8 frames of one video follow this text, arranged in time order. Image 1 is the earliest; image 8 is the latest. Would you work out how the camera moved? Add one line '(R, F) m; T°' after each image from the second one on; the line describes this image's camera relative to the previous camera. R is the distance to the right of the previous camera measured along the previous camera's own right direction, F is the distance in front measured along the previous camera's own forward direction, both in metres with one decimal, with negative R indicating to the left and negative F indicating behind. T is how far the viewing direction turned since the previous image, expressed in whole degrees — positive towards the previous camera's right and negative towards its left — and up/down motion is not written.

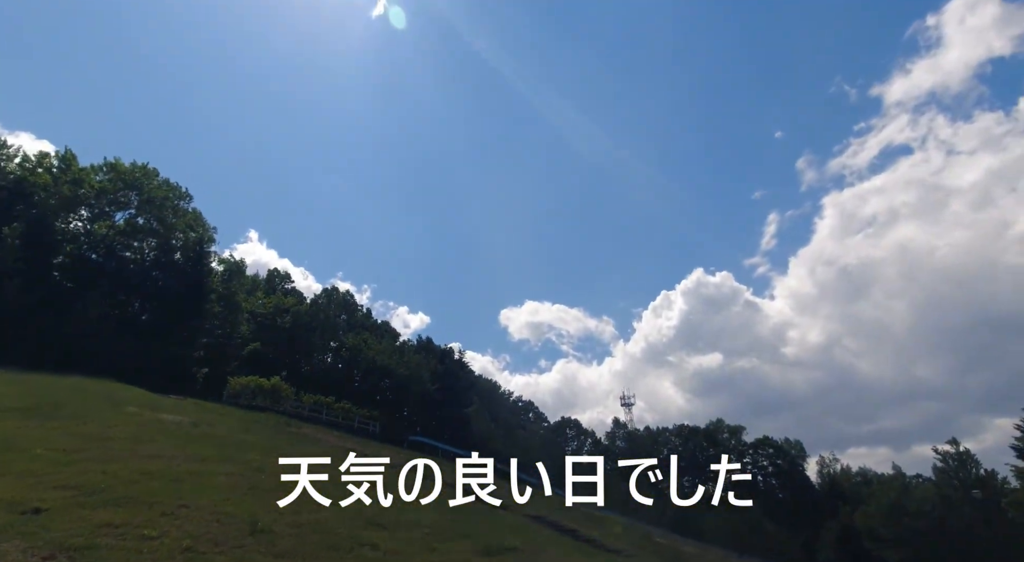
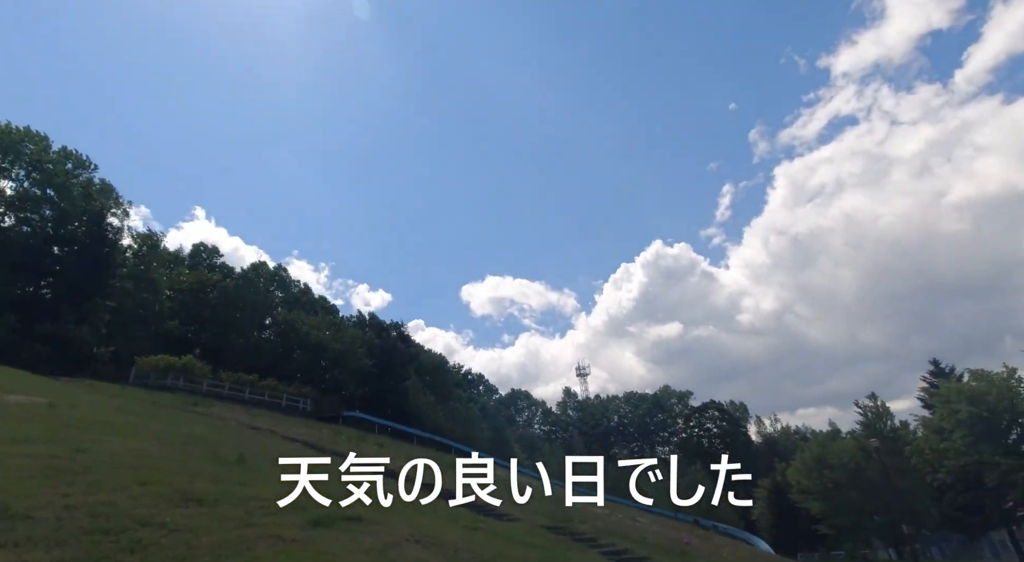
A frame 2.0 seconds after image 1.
(+2.6, +0.9) m; +4°
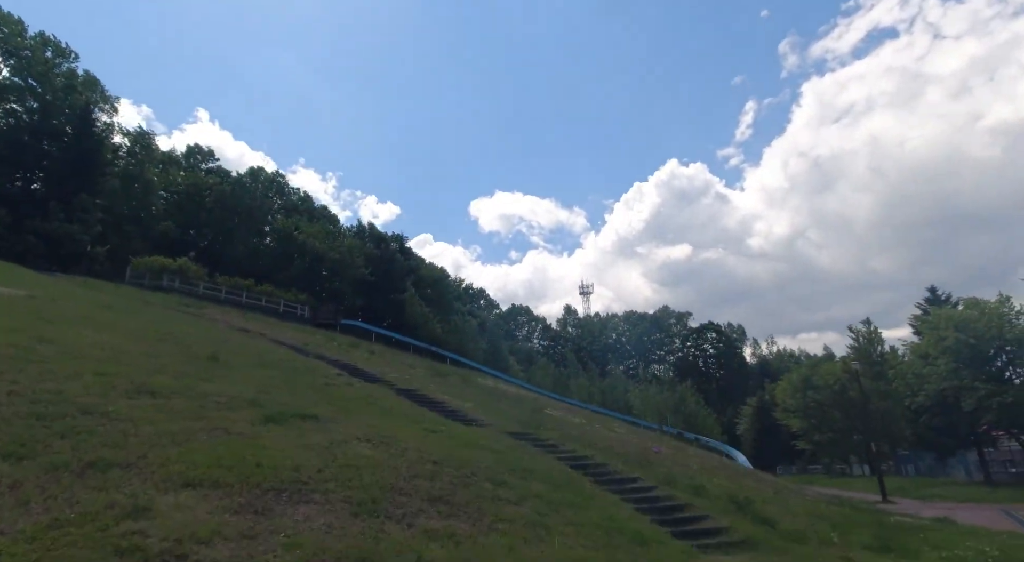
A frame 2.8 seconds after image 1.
(+1.1, +0.4) m; -1°
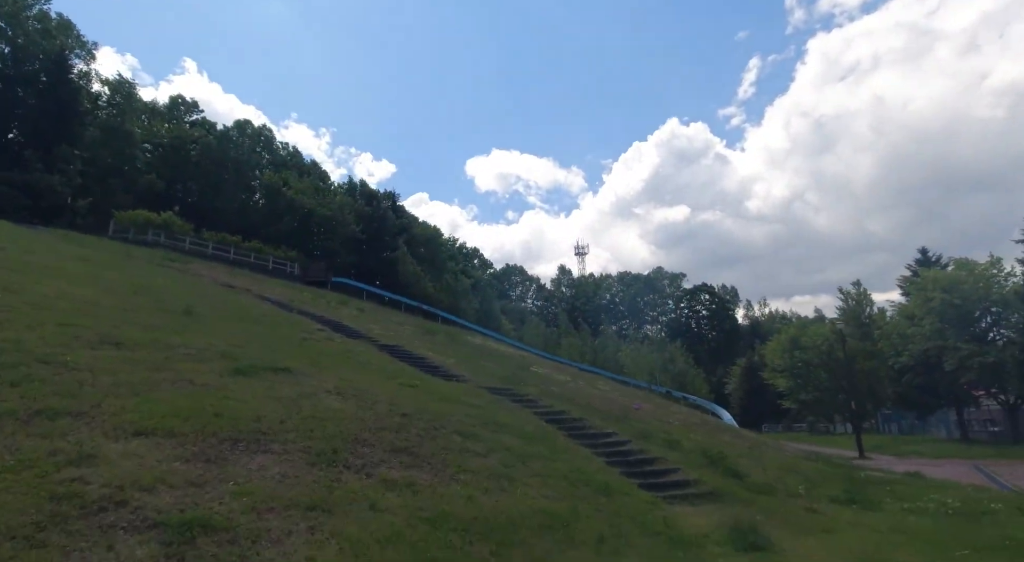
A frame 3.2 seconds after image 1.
(+0.5, +0.2) m; 0°
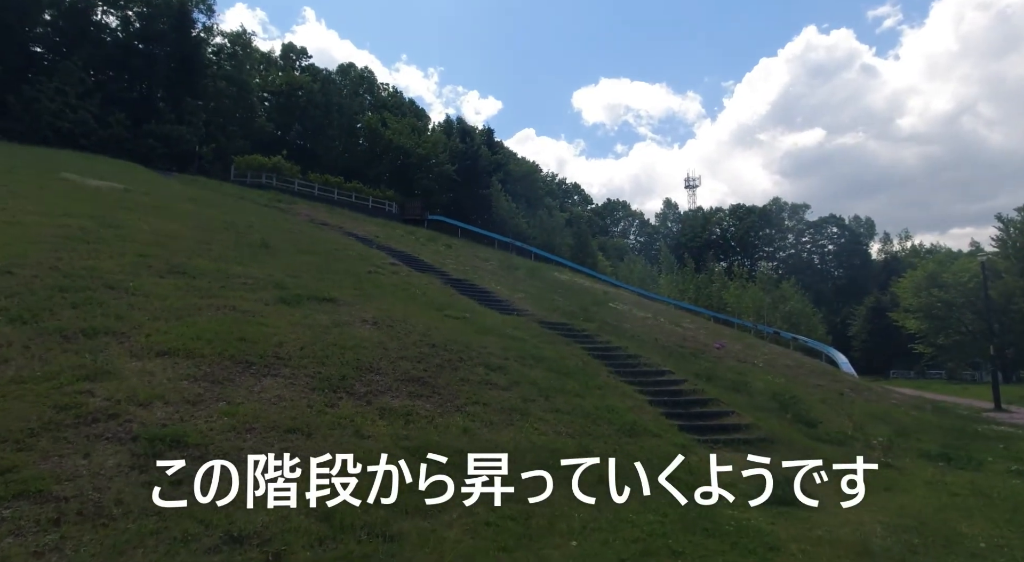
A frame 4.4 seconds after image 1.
(+1.5, +0.7) m; -11°
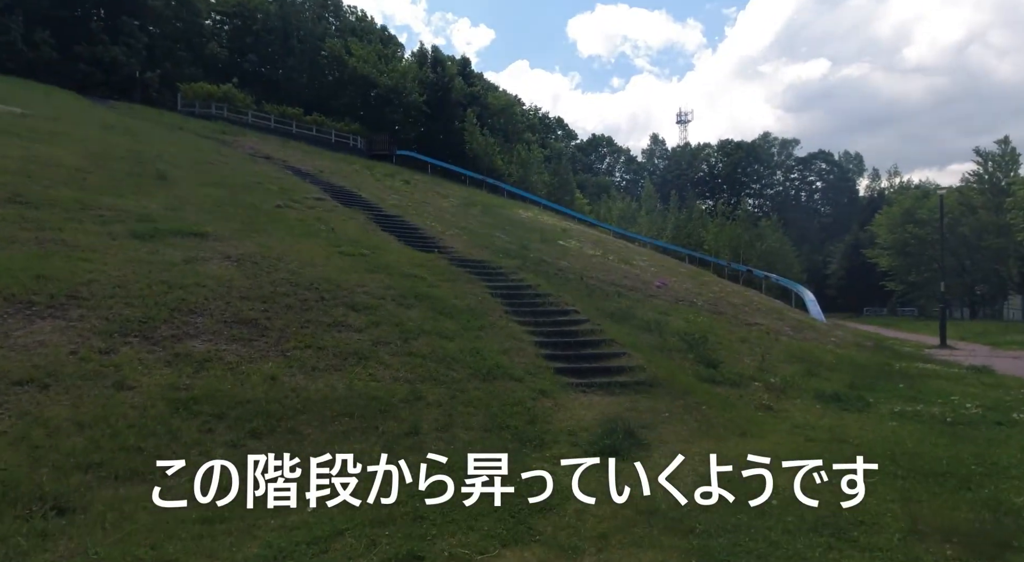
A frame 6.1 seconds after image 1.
(+2.2, +1.0) m; 0°
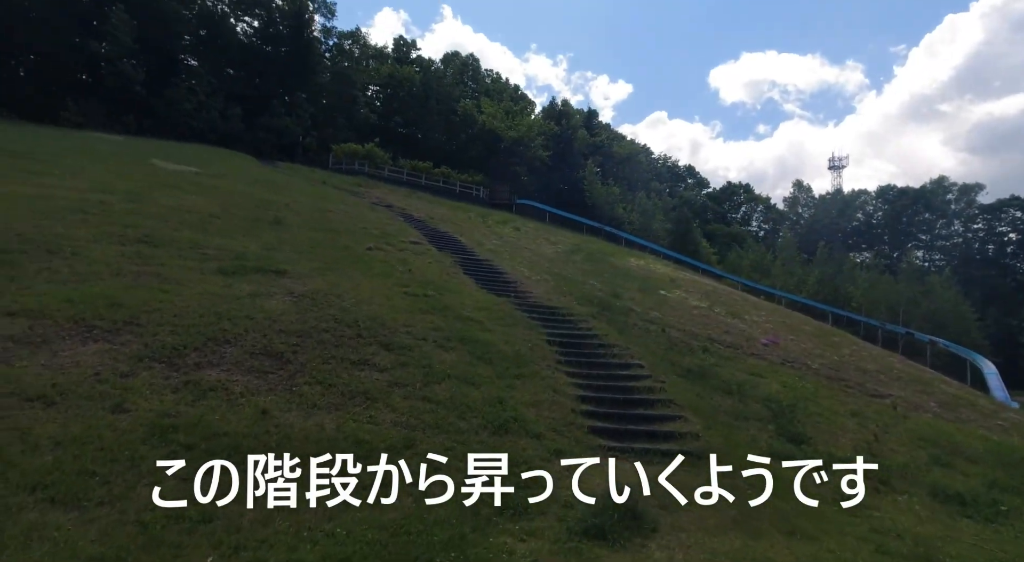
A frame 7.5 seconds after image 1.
(+1.5, +0.8) m; -14°
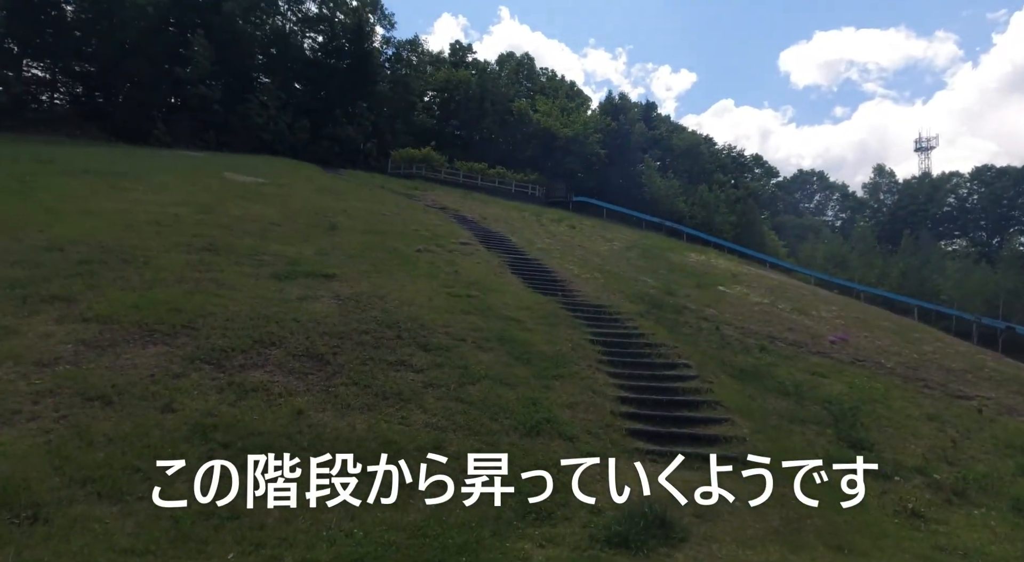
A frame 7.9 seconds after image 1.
(+0.5, +0.1) m; -7°
